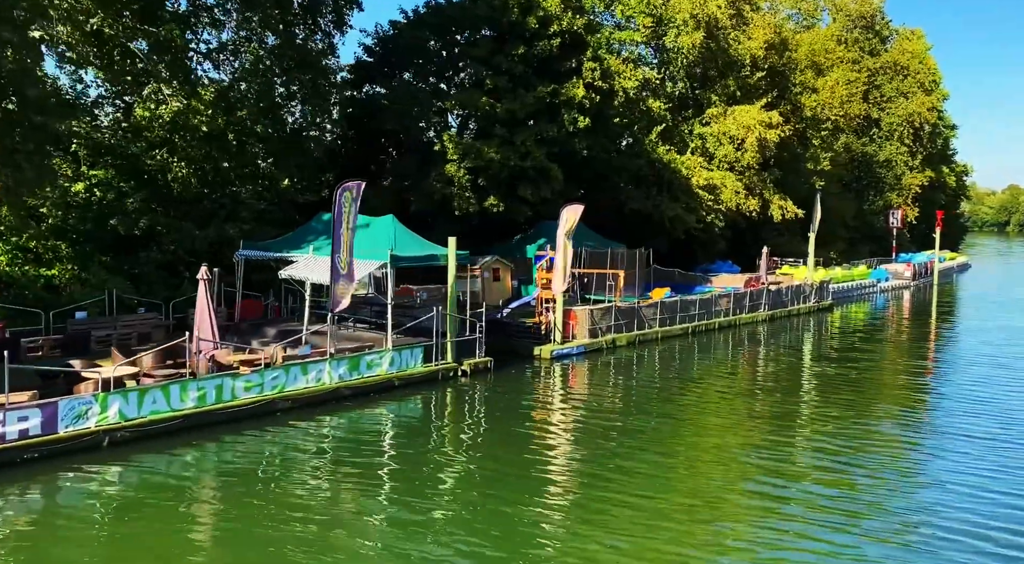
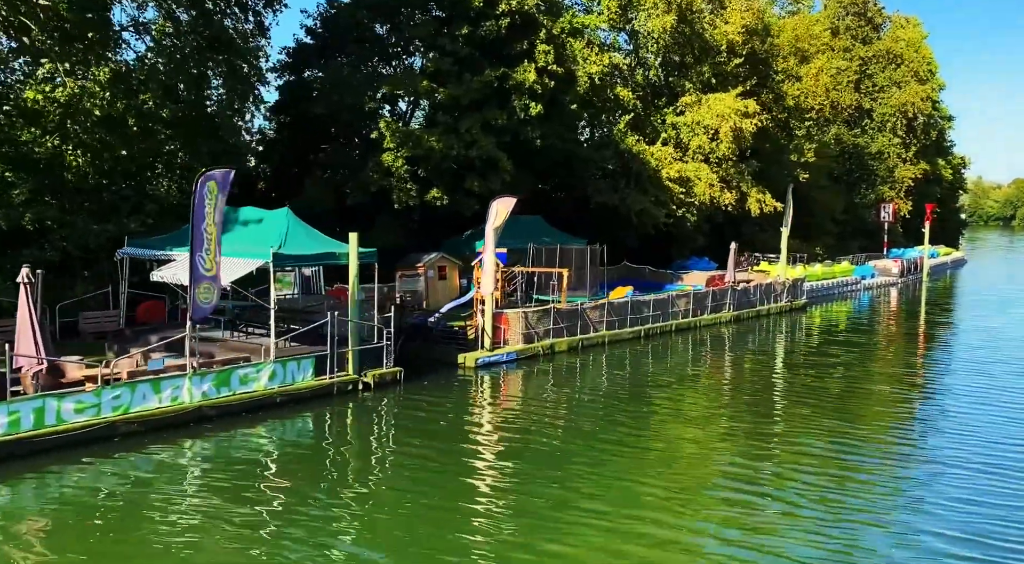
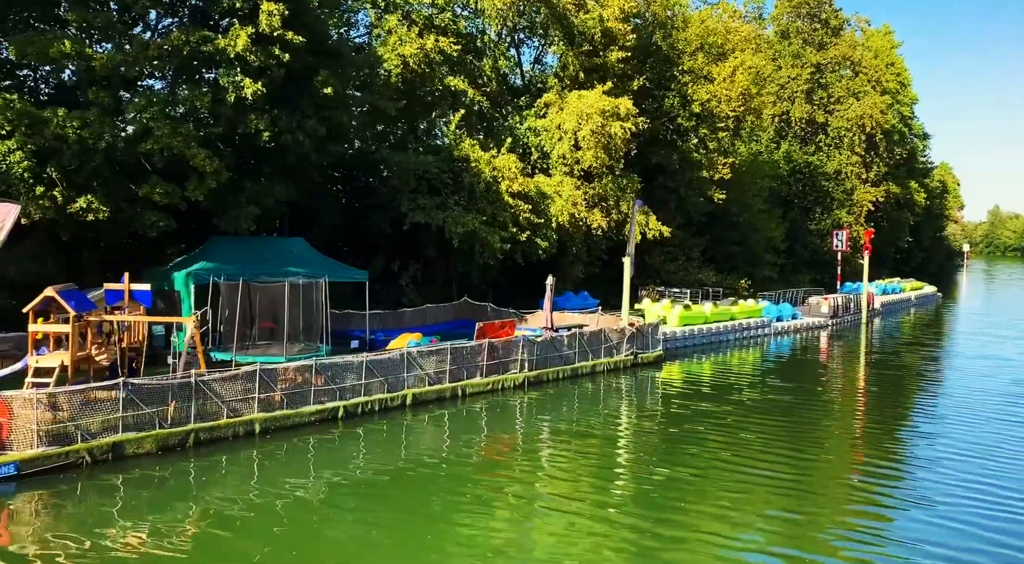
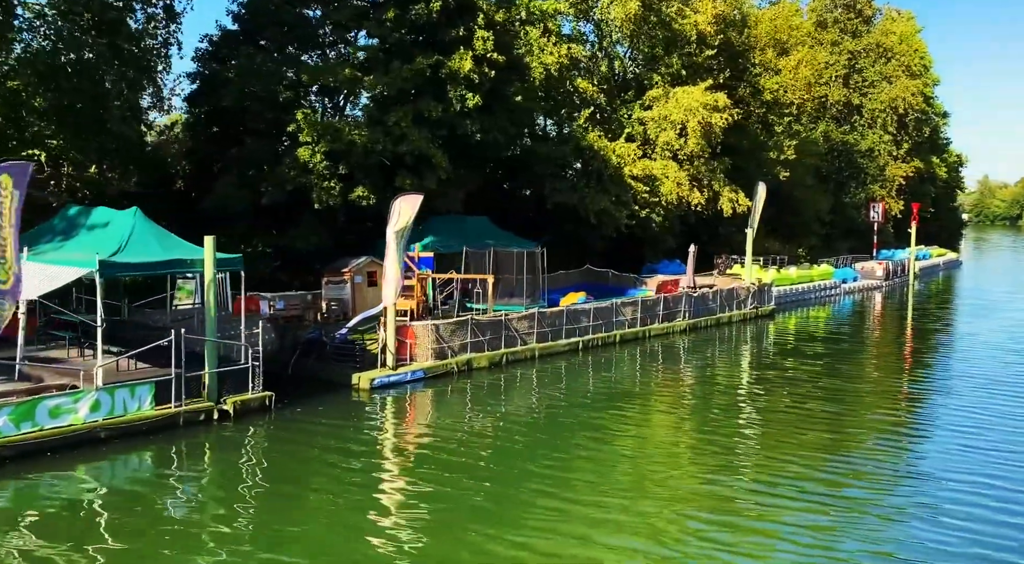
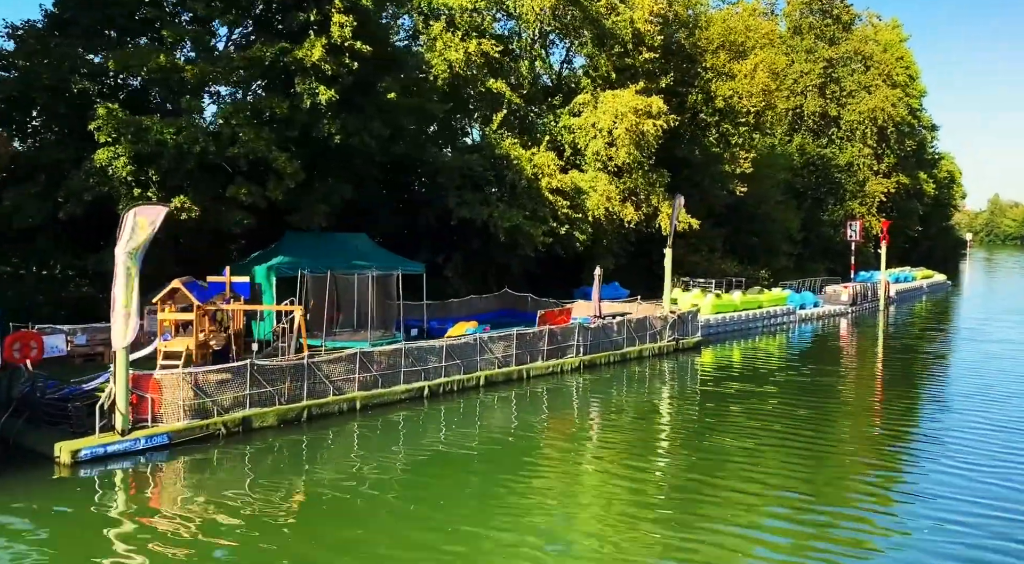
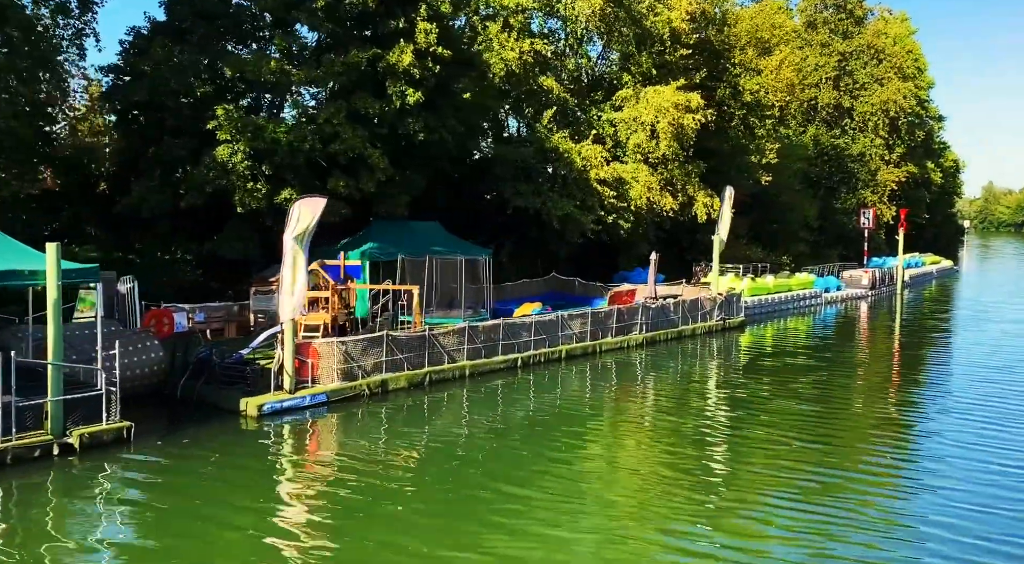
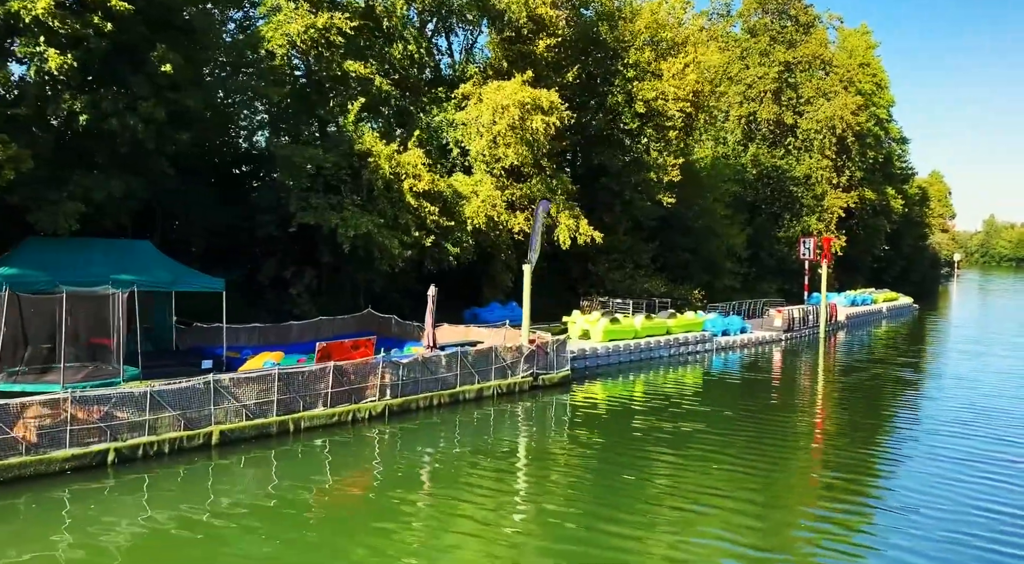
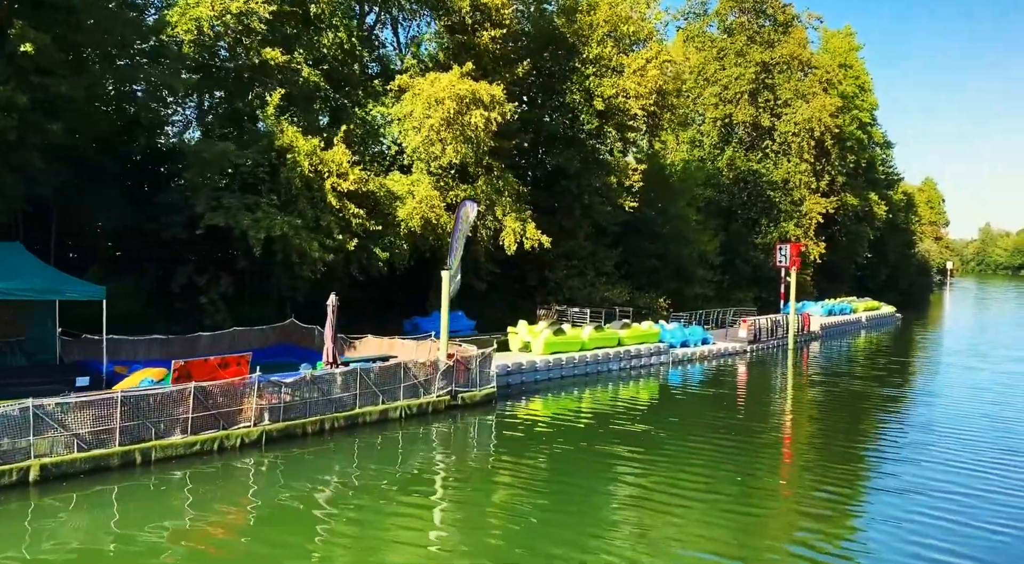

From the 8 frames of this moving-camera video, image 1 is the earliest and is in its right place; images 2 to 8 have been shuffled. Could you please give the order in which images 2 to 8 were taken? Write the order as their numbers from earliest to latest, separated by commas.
2, 4, 6, 5, 3, 7, 8
